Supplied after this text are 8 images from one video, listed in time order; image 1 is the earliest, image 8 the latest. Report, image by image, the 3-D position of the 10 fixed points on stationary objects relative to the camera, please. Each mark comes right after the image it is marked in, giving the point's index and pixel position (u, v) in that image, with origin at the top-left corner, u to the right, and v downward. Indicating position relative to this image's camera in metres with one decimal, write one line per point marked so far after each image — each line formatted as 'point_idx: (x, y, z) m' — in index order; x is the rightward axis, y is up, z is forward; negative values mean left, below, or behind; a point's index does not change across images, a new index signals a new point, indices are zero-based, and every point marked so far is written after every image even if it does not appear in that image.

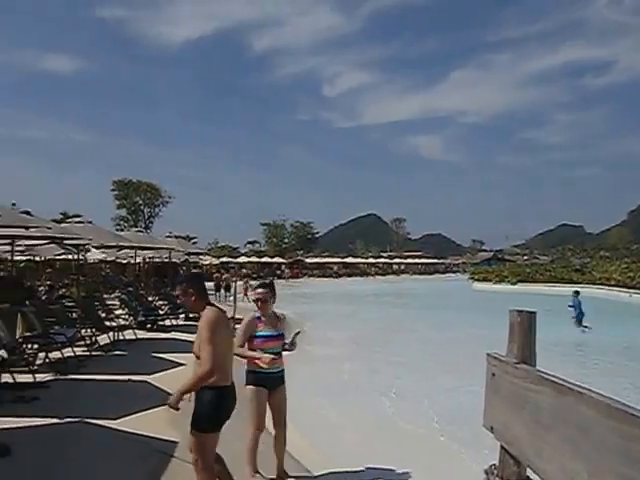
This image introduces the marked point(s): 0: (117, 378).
0: (-3.8, -2.8, +11.3) m
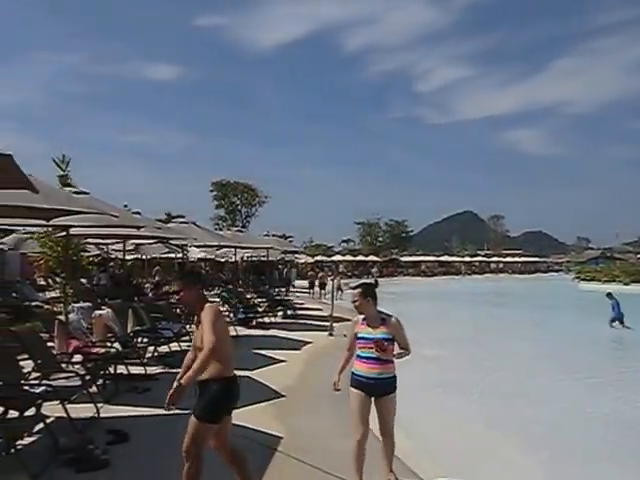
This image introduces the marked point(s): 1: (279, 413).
0: (-1.9, -2.8, +11.7) m
1: (-0.7, -3.0, +9.6) m
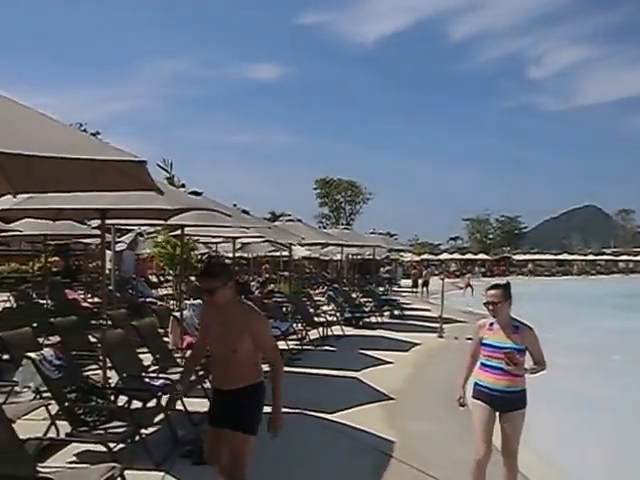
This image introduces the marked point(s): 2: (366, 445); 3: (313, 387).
0: (+0.3, -2.8, +11.6) m
1: (+1.1, -3.0, +9.3) m
2: (+0.7, -3.0, +8.1) m
3: (-0.1, -2.8, +10.6) m
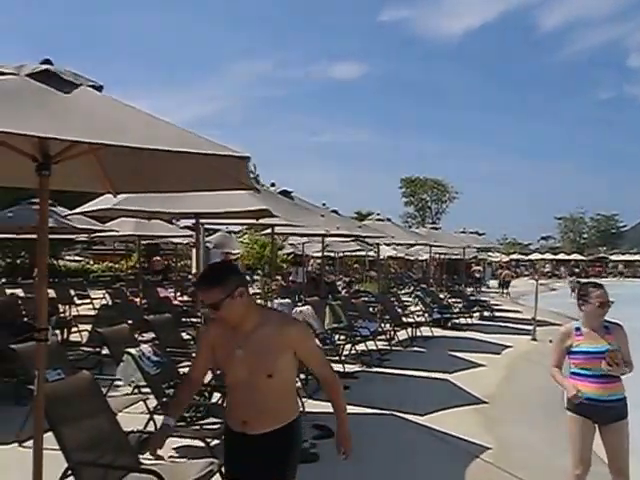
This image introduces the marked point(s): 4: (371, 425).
0: (+1.9, -2.8, +11.4) m
1: (+2.6, -3.0, +9.1) m
2: (+2.1, -3.0, +7.9) m
3: (+1.5, -2.8, +10.5) m
4: (+0.8, -2.9, +8.7) m
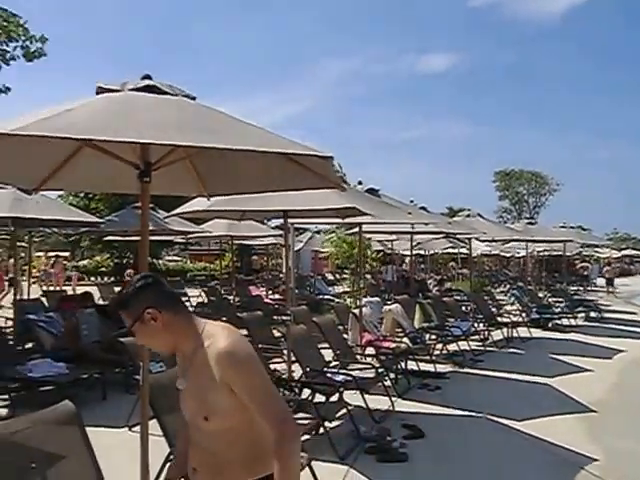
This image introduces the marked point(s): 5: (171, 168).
0: (+3.8, -2.7, +10.9) m
1: (+4.1, -2.9, +8.5) m
2: (+3.3, -3.0, +7.4) m
3: (+3.2, -2.8, +10.0) m
4: (+2.2, -2.9, +8.4) m
5: (-2.2, +1.1, +8.3) m
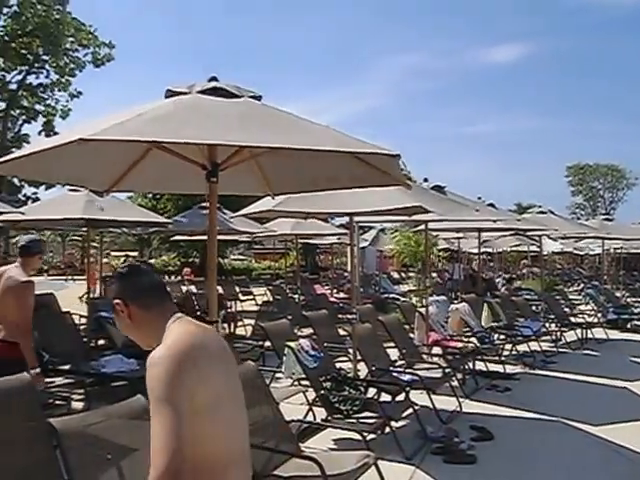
0: (+5.0, -2.6, +10.5) m
1: (+5.1, -2.8, +8.1) m
2: (+4.2, -2.9, +7.0) m
3: (+4.4, -2.7, +9.6) m
4: (+3.2, -2.9, +8.2) m
5: (-1.3, +1.1, +8.4) m
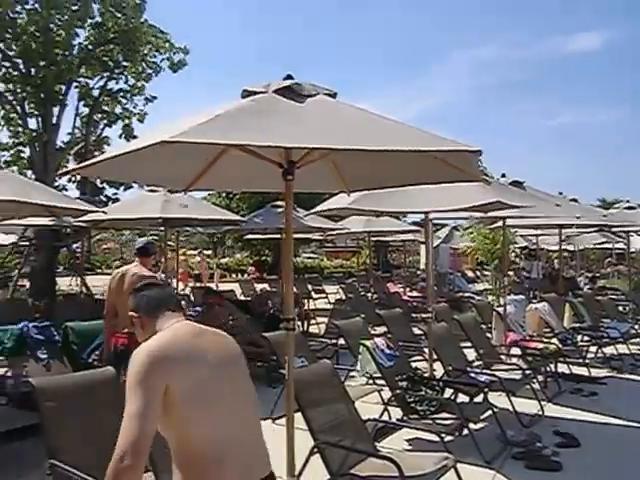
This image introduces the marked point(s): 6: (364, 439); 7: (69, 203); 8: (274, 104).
0: (+6.3, -2.6, +9.9) m
1: (+6.2, -2.8, +7.5) m
2: (+5.2, -2.9, +6.6) m
3: (+5.6, -2.7, +9.2) m
4: (+4.3, -2.8, +7.8) m
5: (-0.1, +1.1, +8.5) m
6: (+0.6, -2.6, +7.1) m
7: (-4.5, +0.7, +9.9) m
8: (-0.6, +1.7, +6.7) m
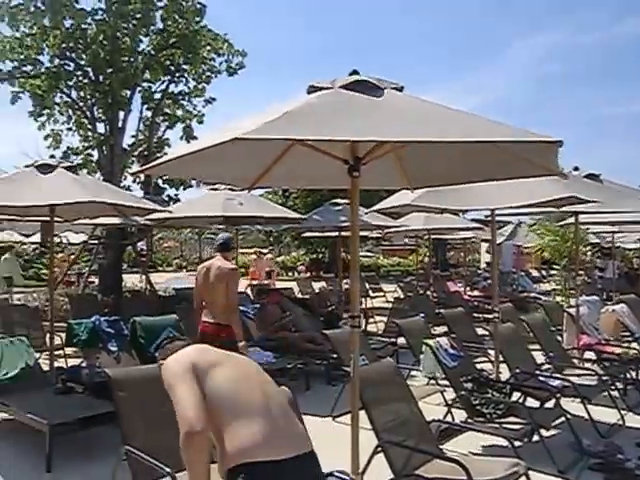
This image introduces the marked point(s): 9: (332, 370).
0: (+7.4, -2.6, +9.3) m
1: (+7.1, -2.7, +6.9) m
2: (+6.0, -2.8, +6.0) m
3: (+6.6, -2.6, +8.6) m
4: (+5.2, -2.8, +7.3) m
5: (+0.9, +1.2, +8.4) m
6: (+1.4, -2.5, +6.9) m
7: (-3.4, +0.7, +10.2) m
8: (+0.3, +1.7, +6.7) m
9: (+0.2, -2.4, +10.2) m
